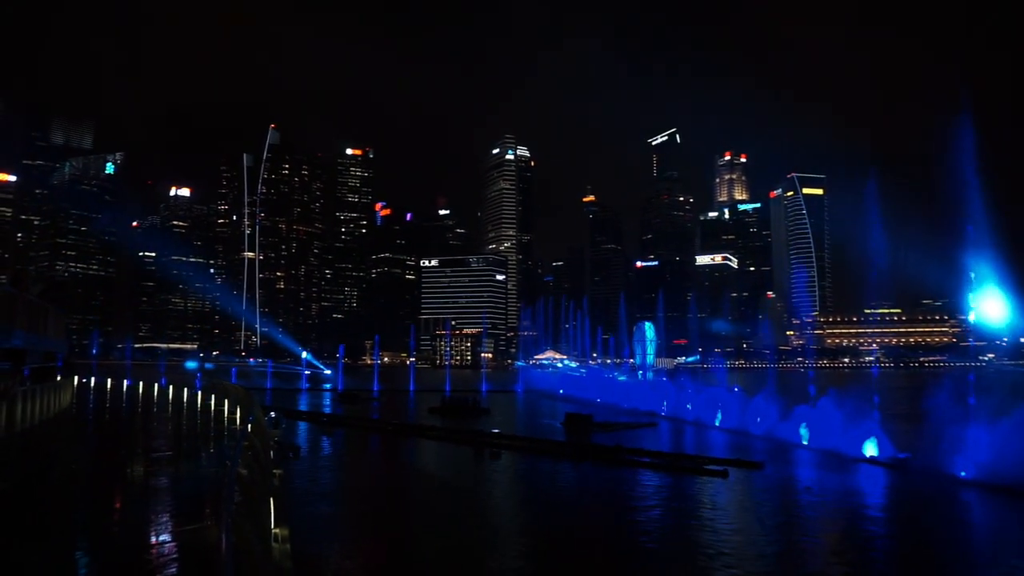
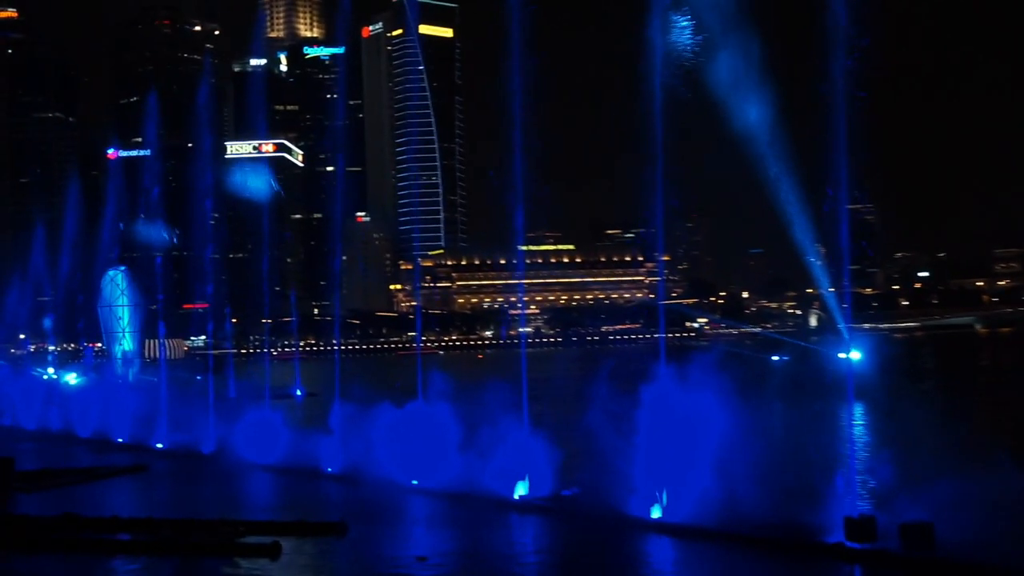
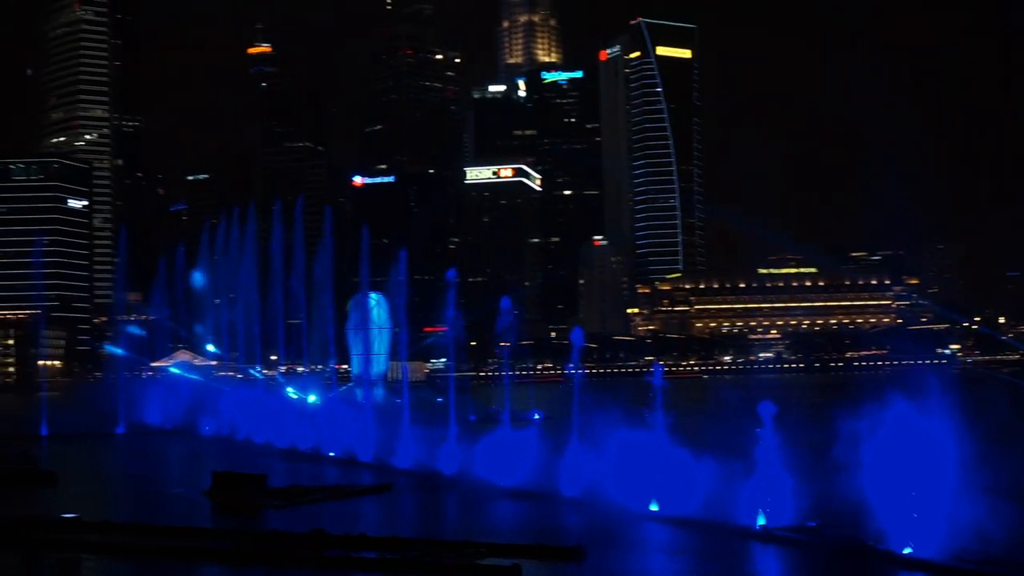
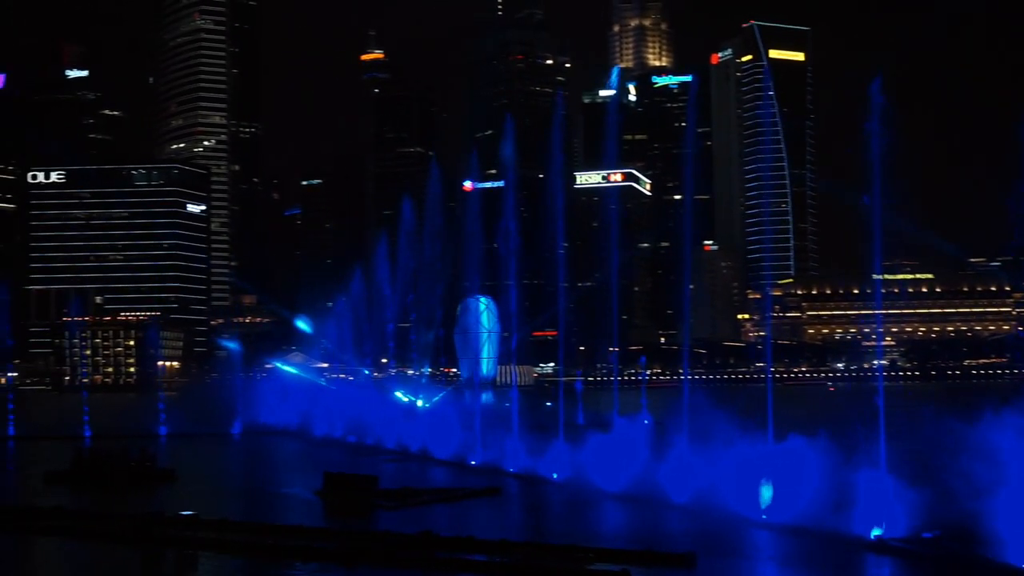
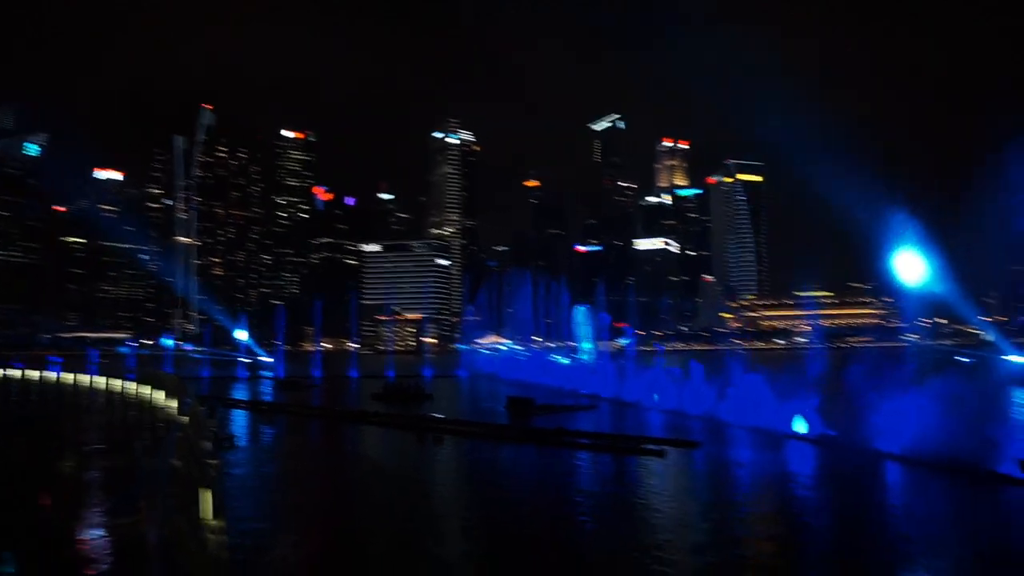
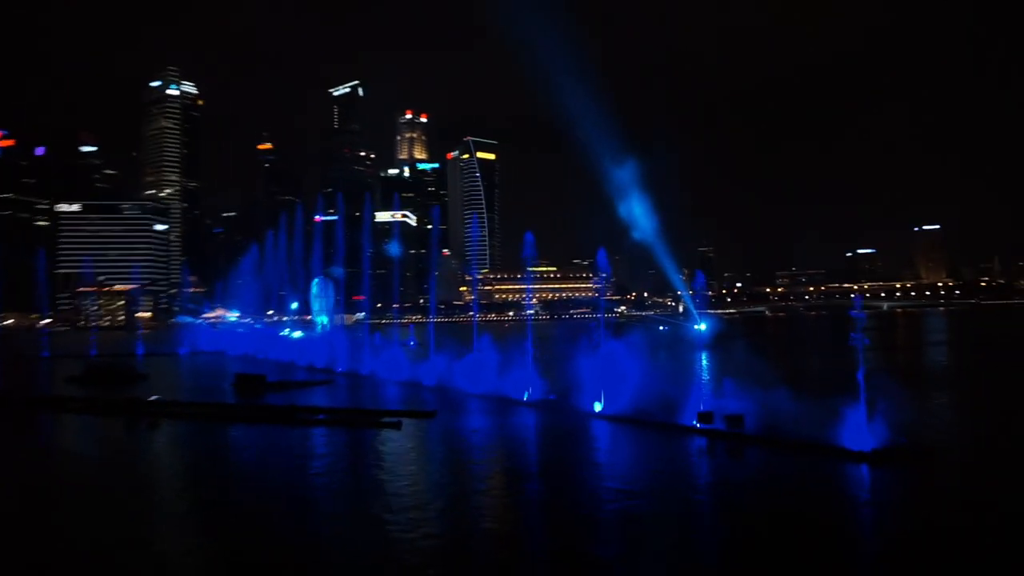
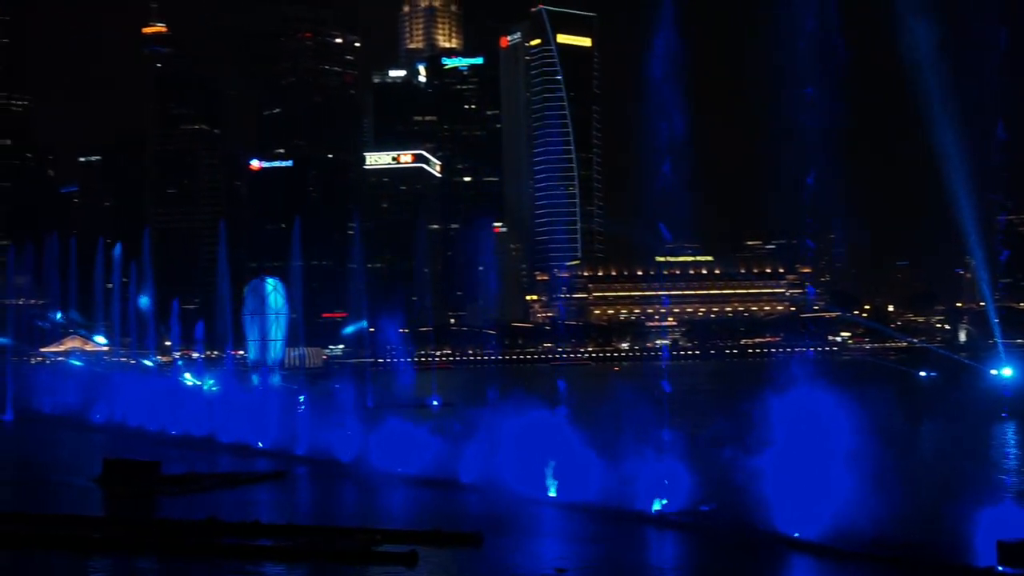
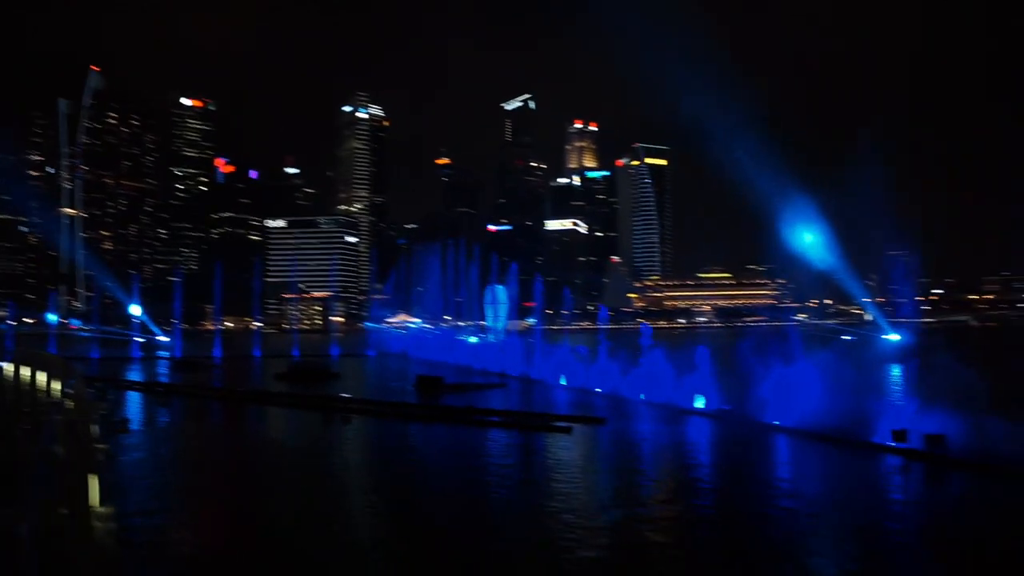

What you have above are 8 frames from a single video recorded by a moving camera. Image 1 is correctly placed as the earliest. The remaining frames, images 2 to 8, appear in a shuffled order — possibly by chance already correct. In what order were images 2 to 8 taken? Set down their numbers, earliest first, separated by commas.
5, 8, 6, 2, 7, 3, 4
